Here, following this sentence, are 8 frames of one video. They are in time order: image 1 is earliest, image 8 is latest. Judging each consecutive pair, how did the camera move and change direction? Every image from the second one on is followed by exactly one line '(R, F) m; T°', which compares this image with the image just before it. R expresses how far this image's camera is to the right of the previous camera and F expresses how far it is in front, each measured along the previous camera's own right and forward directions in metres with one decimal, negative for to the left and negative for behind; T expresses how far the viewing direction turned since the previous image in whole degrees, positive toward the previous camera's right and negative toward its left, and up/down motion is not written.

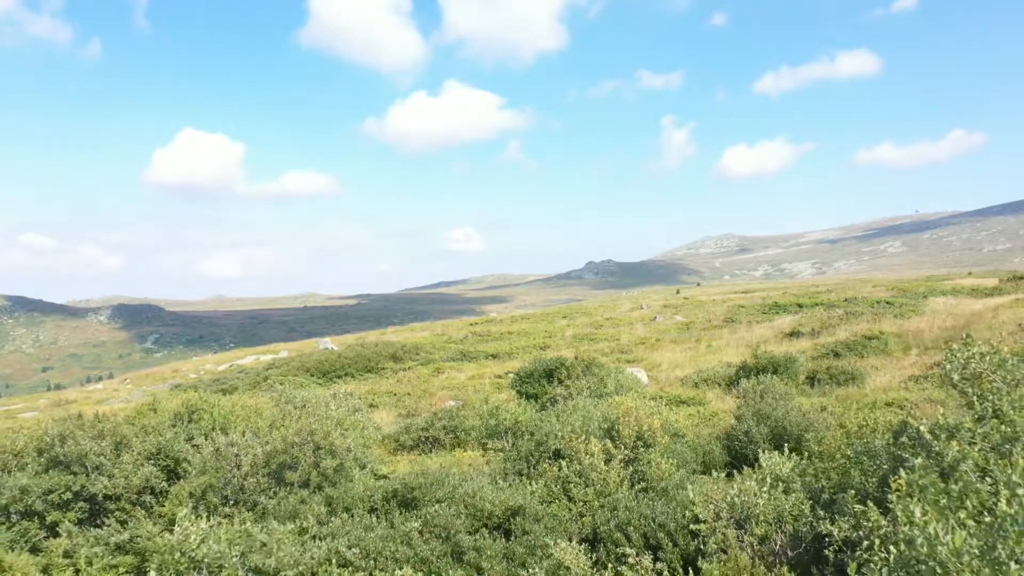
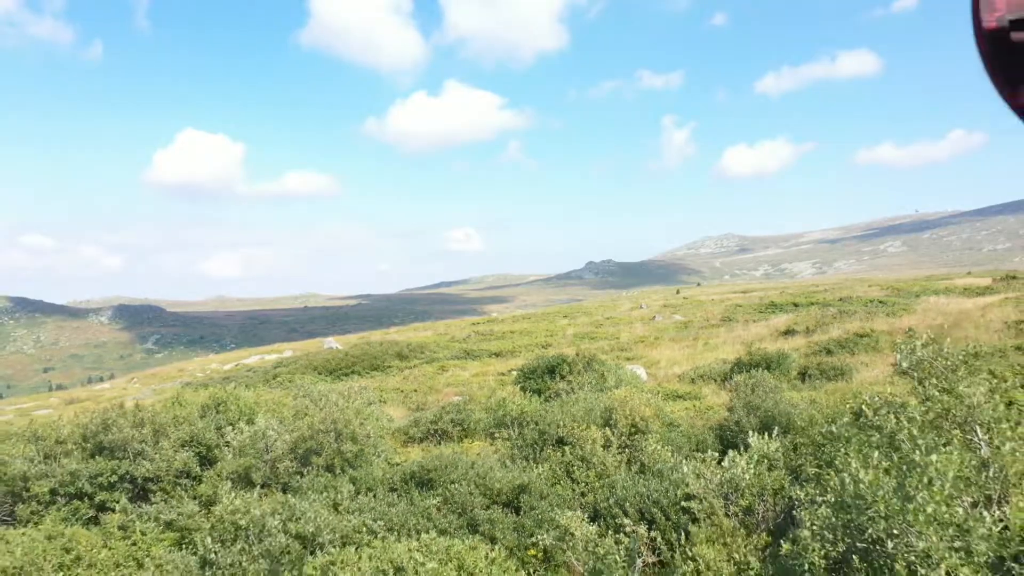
(-0.2, -1.2) m; 0°
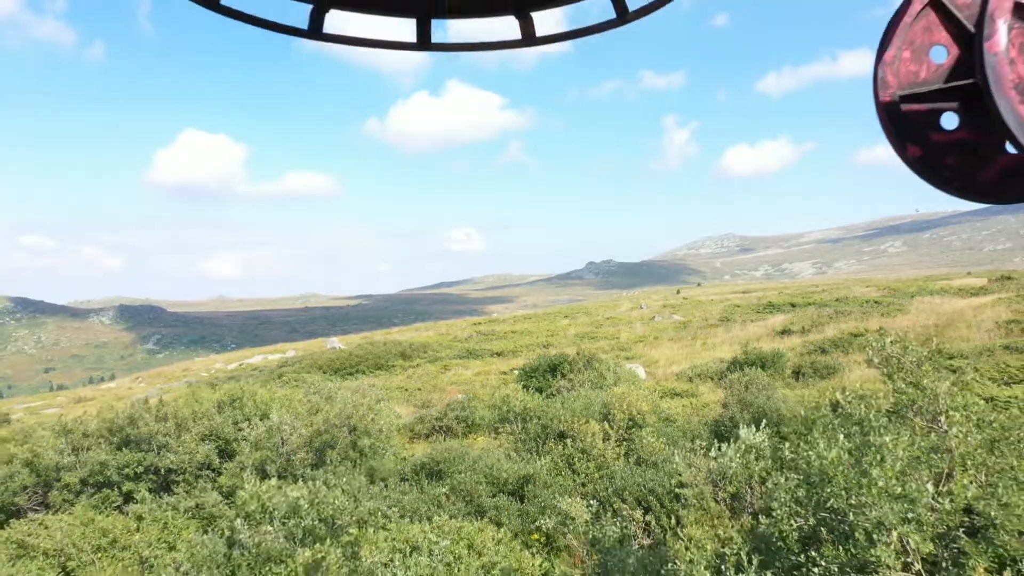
(-0.1, -0.9) m; 0°
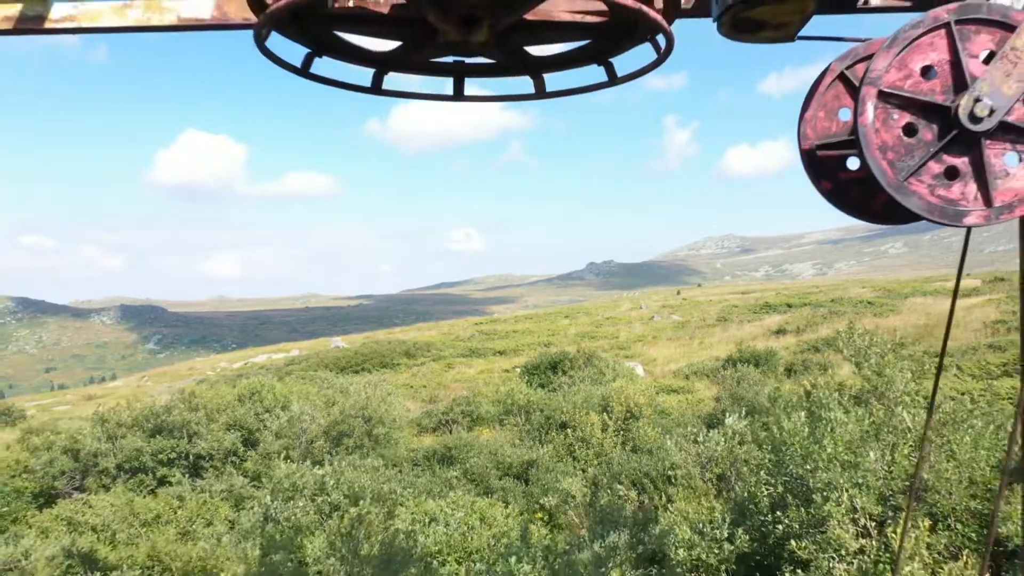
(-0.1, -1.2) m; 0°
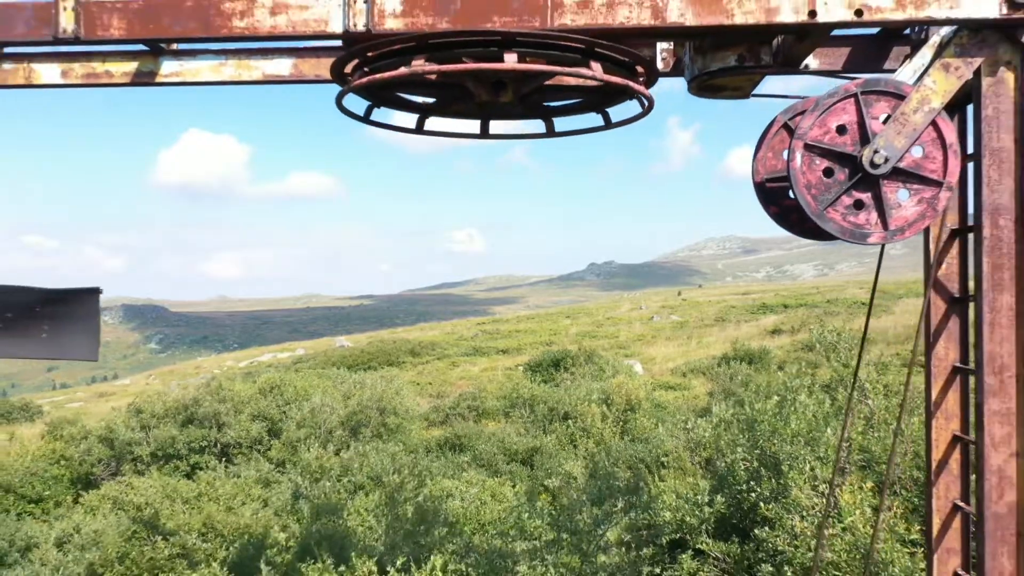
(-0.2, -1.3) m; 0°
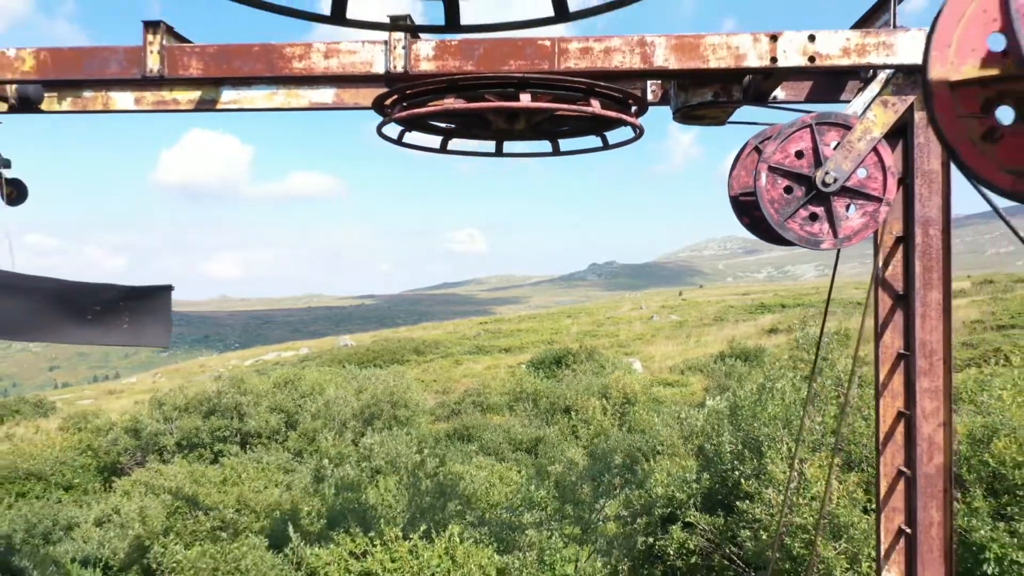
(-0.1, -1.1) m; 0°
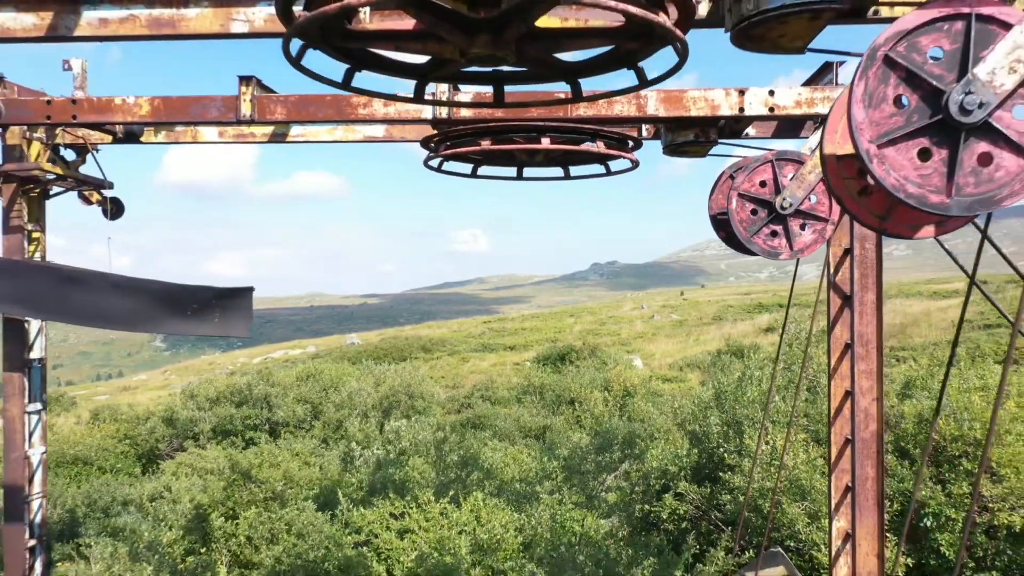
(-0.3, -1.6) m; 0°
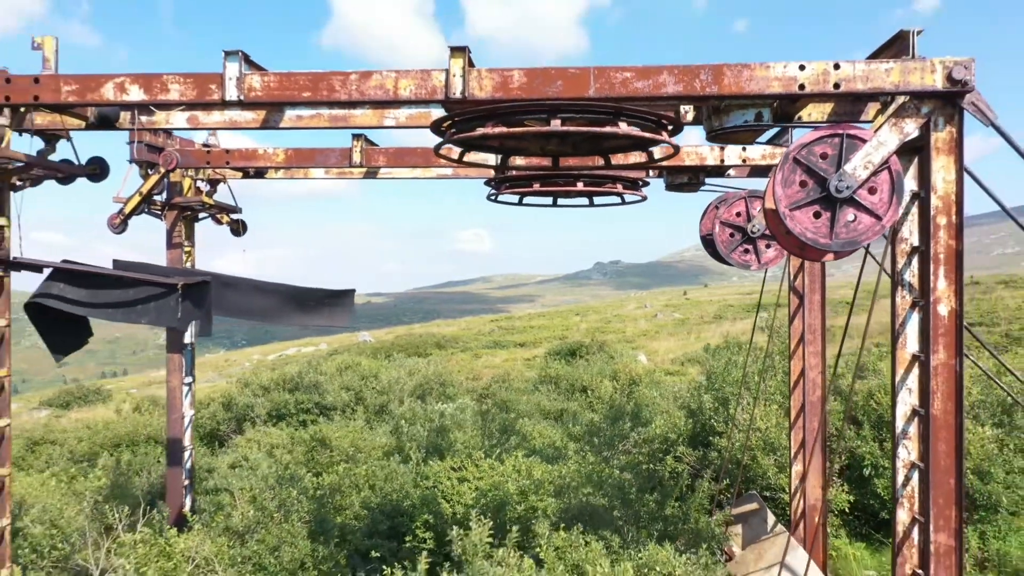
(-0.7, -2.8) m; 0°
